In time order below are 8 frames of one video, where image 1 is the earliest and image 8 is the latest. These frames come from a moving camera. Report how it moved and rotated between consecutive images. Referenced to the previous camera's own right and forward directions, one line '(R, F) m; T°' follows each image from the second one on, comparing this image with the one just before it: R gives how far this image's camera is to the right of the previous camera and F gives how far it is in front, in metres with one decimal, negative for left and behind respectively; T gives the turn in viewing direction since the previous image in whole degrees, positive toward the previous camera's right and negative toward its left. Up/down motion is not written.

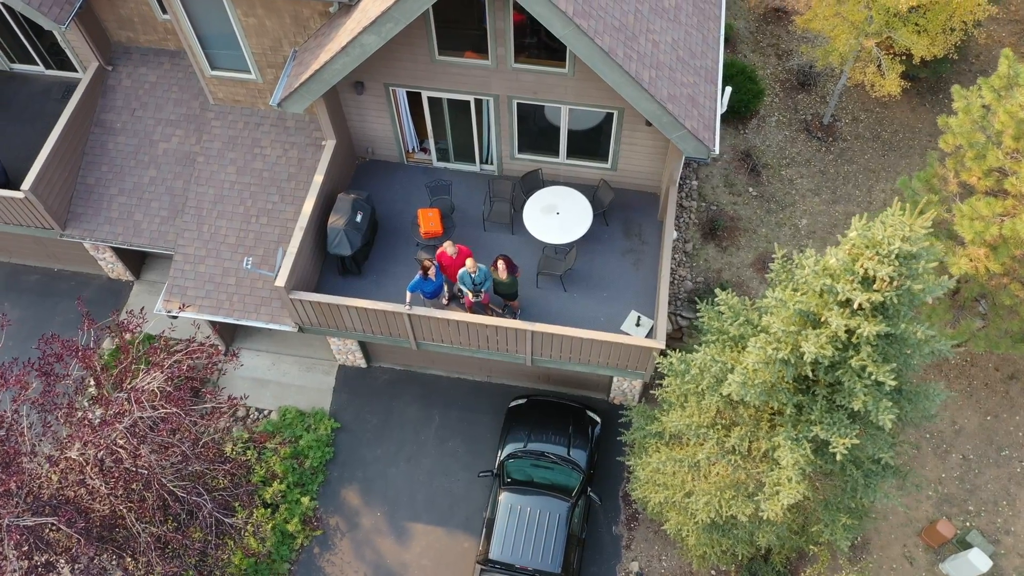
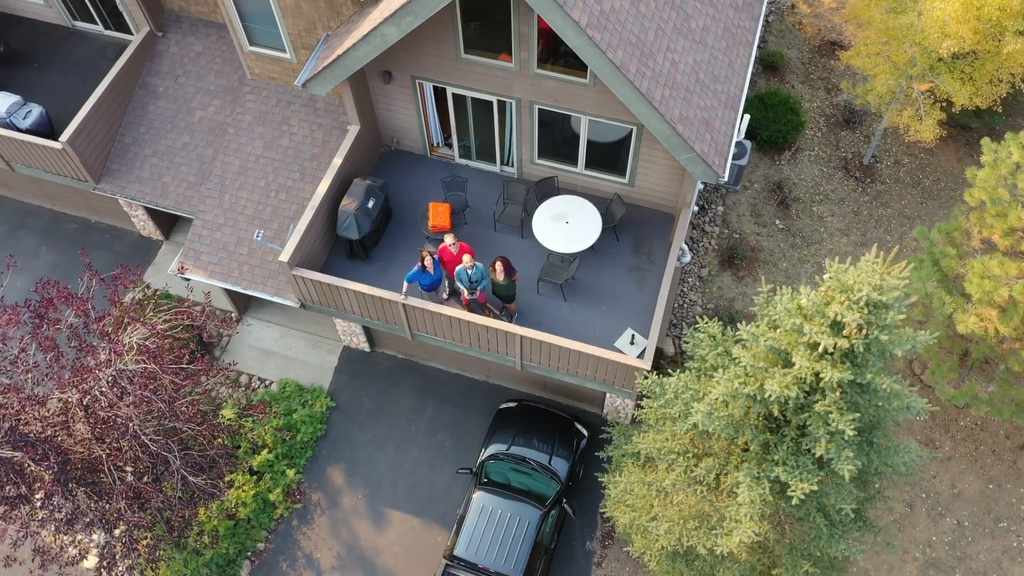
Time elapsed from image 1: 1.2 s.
(+0.9, 0.0) m; -4°
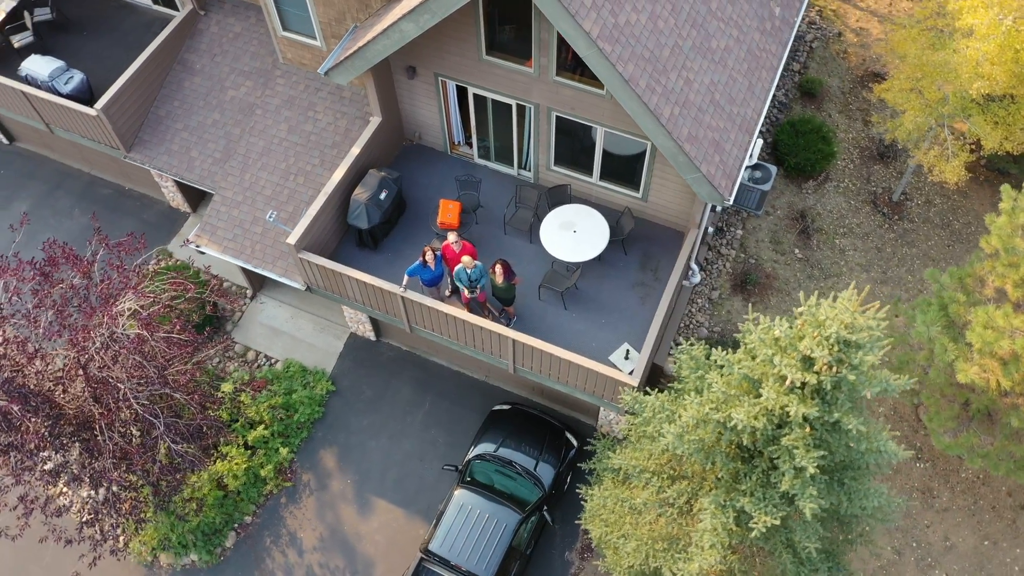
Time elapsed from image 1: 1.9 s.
(+0.7, 0.0) m; -3°
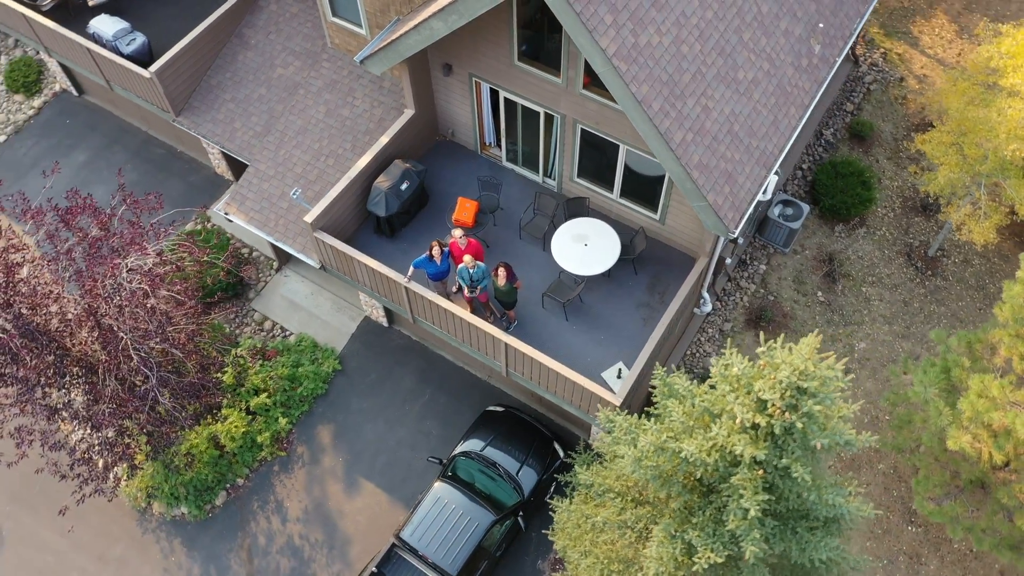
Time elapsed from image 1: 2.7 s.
(+0.9, -0.1) m; -5°
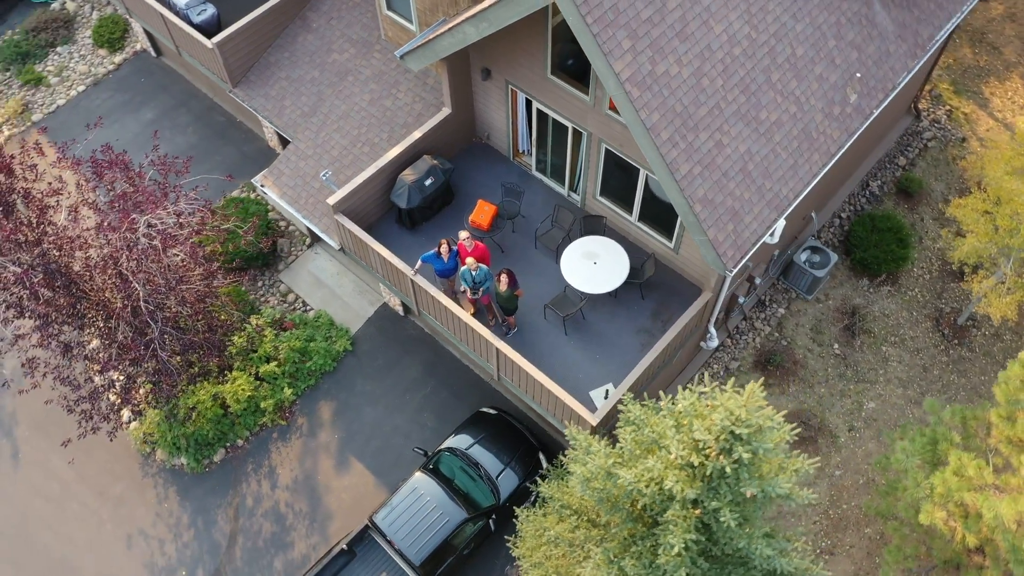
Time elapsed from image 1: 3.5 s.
(+1.1, -0.1) m; -5°
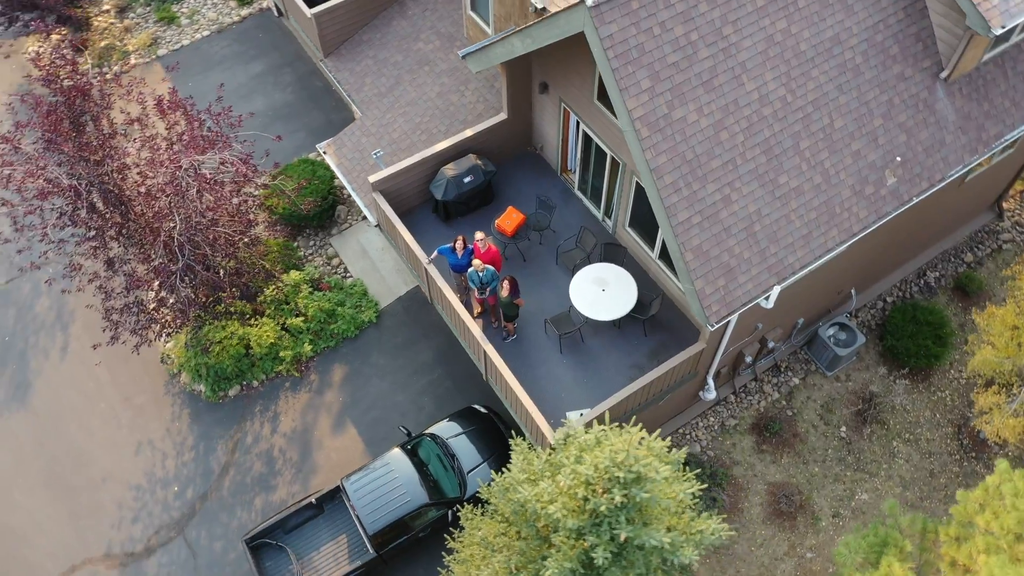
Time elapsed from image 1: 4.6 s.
(+1.7, -0.2) m; -8°
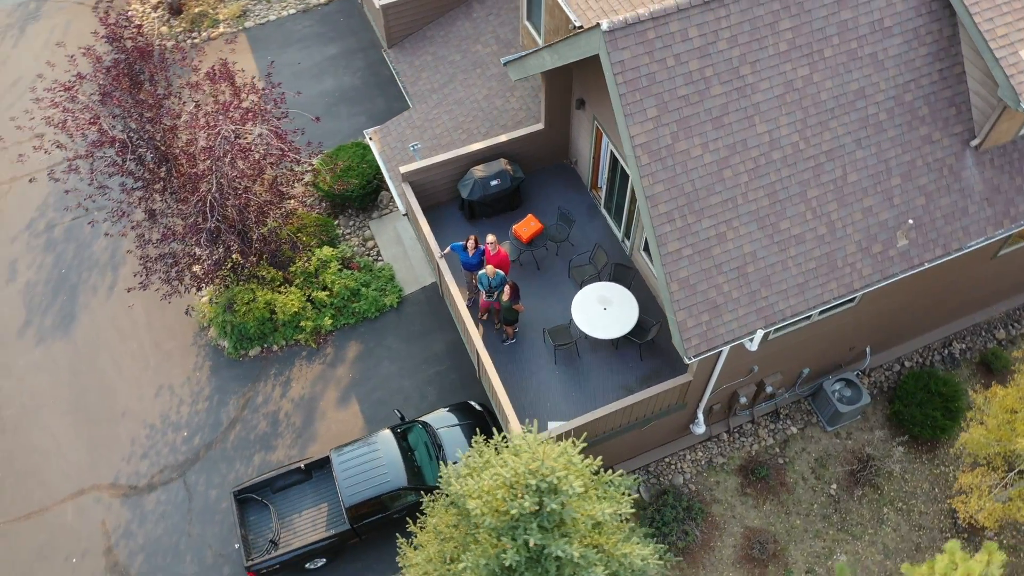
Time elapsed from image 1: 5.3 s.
(+1.2, -0.3) m; -6°
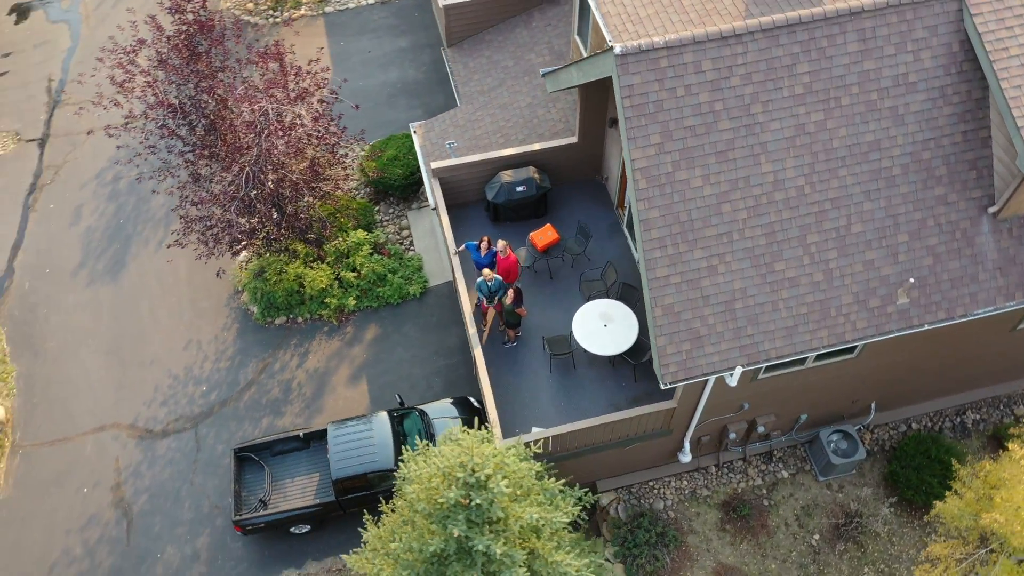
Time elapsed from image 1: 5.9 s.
(+1.1, -0.3) m; -5°
